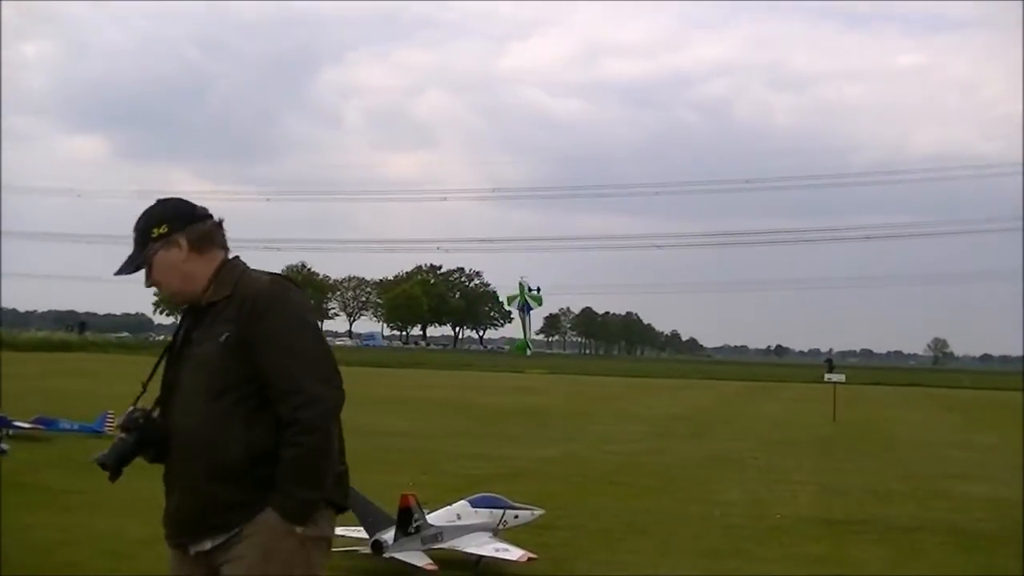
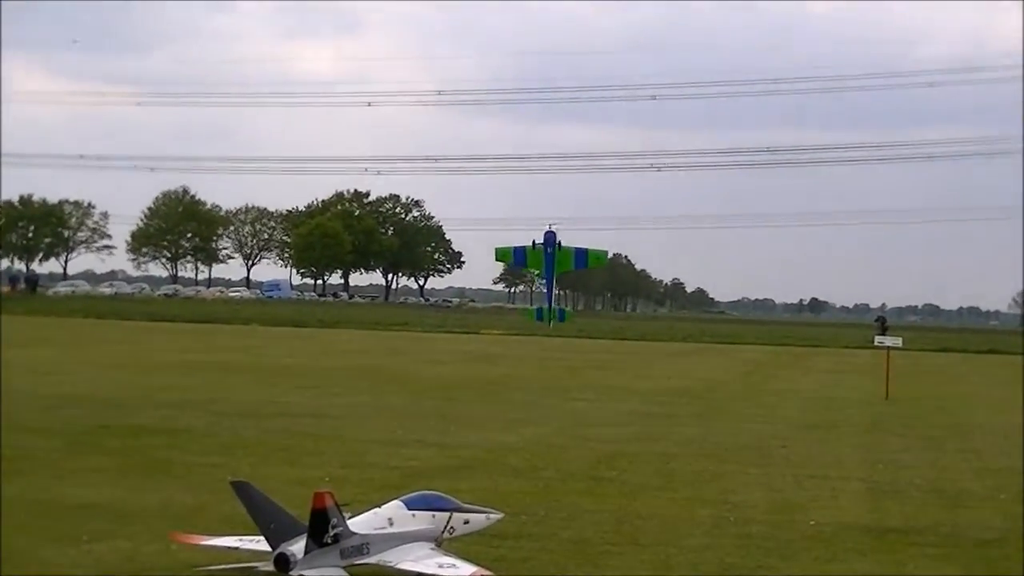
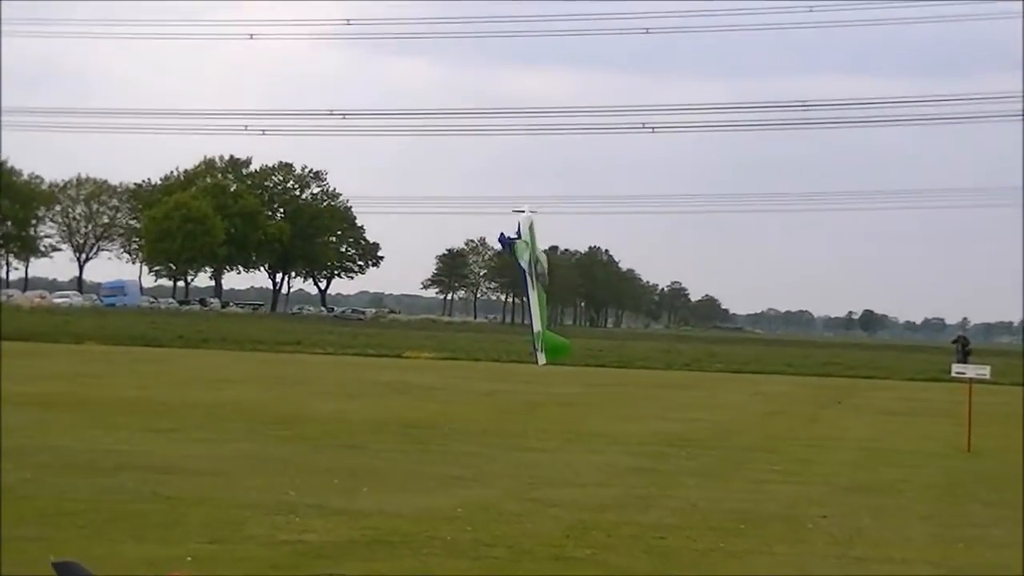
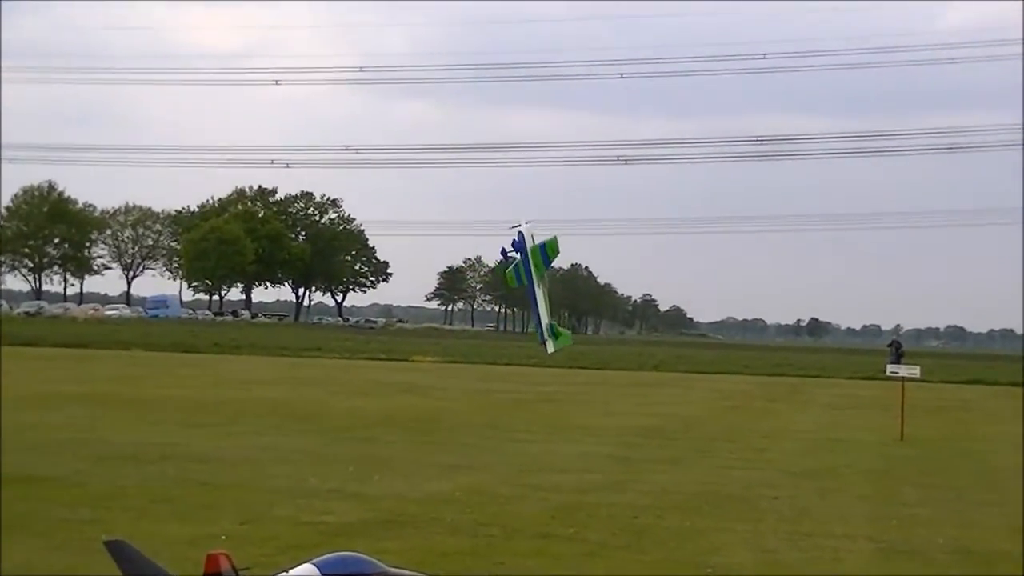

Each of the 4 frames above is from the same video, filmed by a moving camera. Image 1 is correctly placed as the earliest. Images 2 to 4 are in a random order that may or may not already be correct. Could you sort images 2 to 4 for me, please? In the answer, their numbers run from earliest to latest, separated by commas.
2, 4, 3
